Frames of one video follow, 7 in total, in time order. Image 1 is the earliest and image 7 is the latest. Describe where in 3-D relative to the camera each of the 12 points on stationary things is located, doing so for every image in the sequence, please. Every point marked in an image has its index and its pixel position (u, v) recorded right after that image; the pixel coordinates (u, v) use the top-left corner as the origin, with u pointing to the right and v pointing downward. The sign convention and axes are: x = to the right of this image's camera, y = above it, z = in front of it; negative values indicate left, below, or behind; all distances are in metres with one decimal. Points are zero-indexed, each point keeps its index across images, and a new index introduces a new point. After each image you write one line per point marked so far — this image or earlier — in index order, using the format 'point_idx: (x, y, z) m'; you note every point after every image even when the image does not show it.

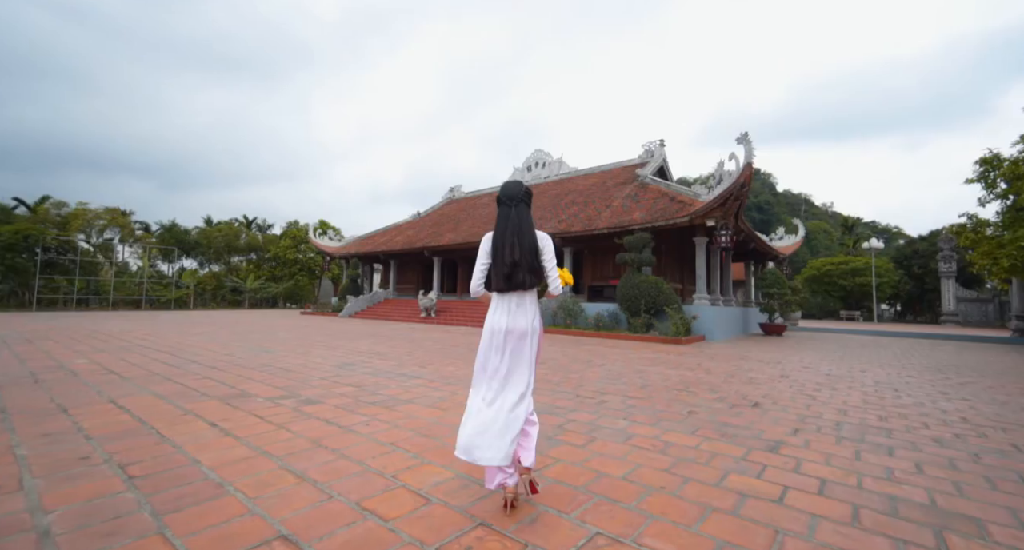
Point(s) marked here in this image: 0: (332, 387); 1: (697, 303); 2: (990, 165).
0: (-1.6, -1.0, +4.0) m
1: (+4.6, -0.7, +11.0) m
2: (+13.3, +3.1, +12.3) m
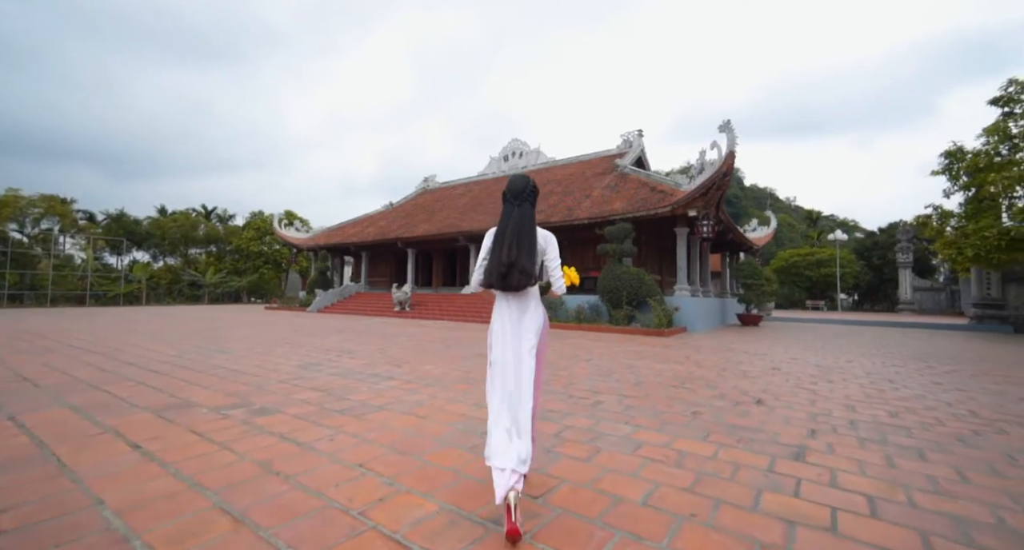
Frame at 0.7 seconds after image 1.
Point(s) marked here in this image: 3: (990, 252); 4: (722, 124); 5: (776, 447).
0: (-1.8, -0.9, +3.5) m
1: (+4.1, -0.5, +10.9) m
2: (+12.7, +3.4, +12.6) m
3: (+11.9, +0.6, +10.9) m
4: (+4.7, +3.4, +9.9) m
5: (+1.5, -1.0, +2.4) m
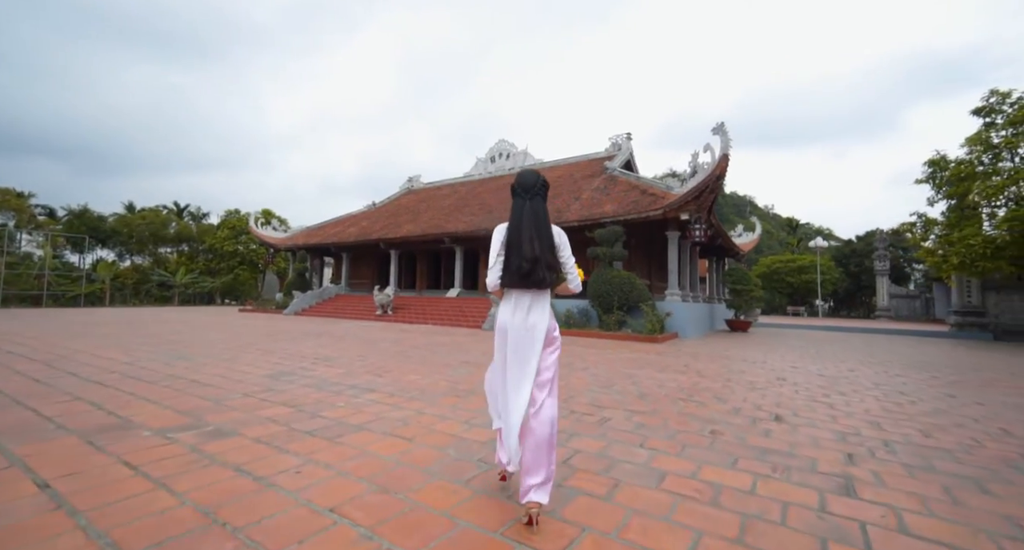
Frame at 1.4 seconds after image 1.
0: (-1.8, -0.9, +3.1) m
1: (+3.8, -0.6, +10.6) m
2: (+12.3, +3.2, +12.8) m
3: (+11.6, +0.4, +11.0) m
4: (+4.5, +3.3, +9.8) m
5: (+1.5, -1.0, +2.1) m
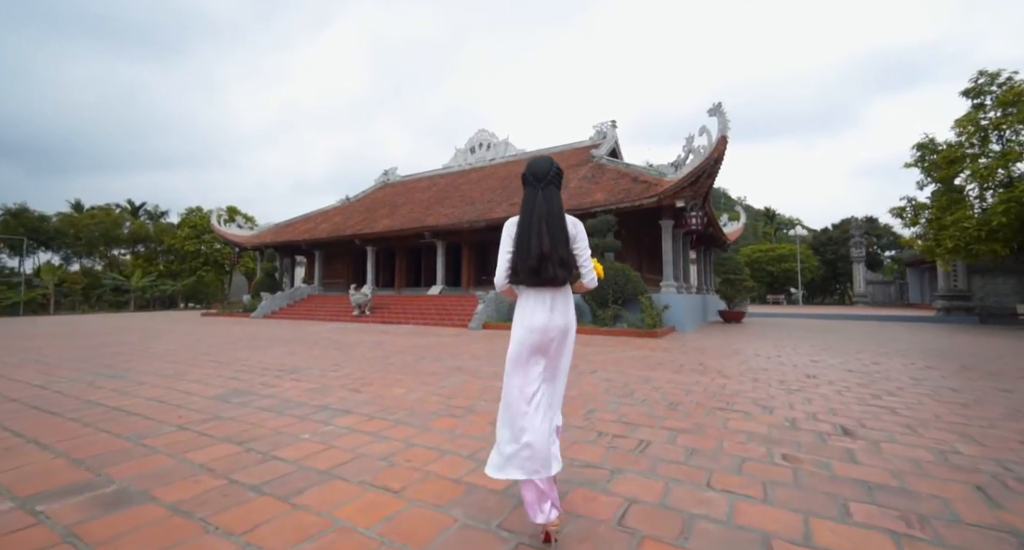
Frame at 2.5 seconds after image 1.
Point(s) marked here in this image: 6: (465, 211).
0: (-1.7, -0.9, +2.4) m
1: (+3.5, -0.4, +10.1) m
2: (+11.8, +3.6, +12.6) m
3: (+11.2, +0.8, +10.8) m
4: (+4.2, +3.5, +9.3) m
5: (+1.6, -0.9, +1.5) m
6: (-1.5, +2.0, +13.9) m
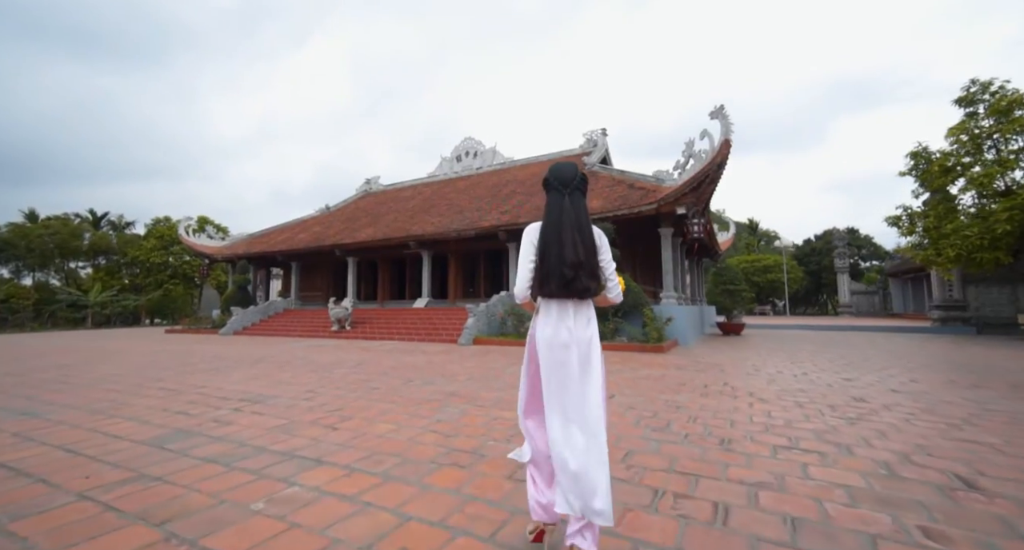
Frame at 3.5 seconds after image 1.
0: (-1.6, -1.0, +1.6) m
1: (+3.3, -0.6, +9.6) m
2: (+11.5, +3.3, +12.5) m
3: (+11.0, +0.6, +10.6) m
4: (+4.0, +3.3, +8.9) m
5: (+1.8, -0.9, +0.9) m
6: (-1.8, +1.7, +13.3) m
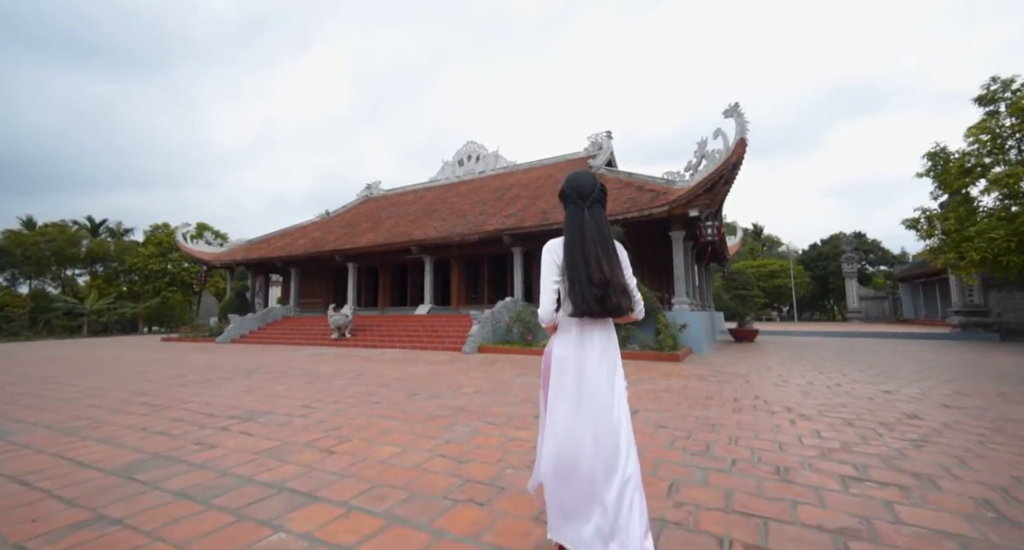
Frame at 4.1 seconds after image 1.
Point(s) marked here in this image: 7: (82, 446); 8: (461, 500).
0: (-1.4, -1.0, +1.2) m
1: (+3.5, -0.7, +9.2) m
2: (+11.7, +3.2, +12.2) m
3: (+11.2, +0.5, +10.2) m
4: (+4.2, +3.2, +8.5) m
5: (+1.9, -0.9, +0.5) m
6: (-1.7, +1.5, +12.9) m
7: (-2.9, -1.1, +3.0) m
8: (-0.2, -1.1, +2.1) m
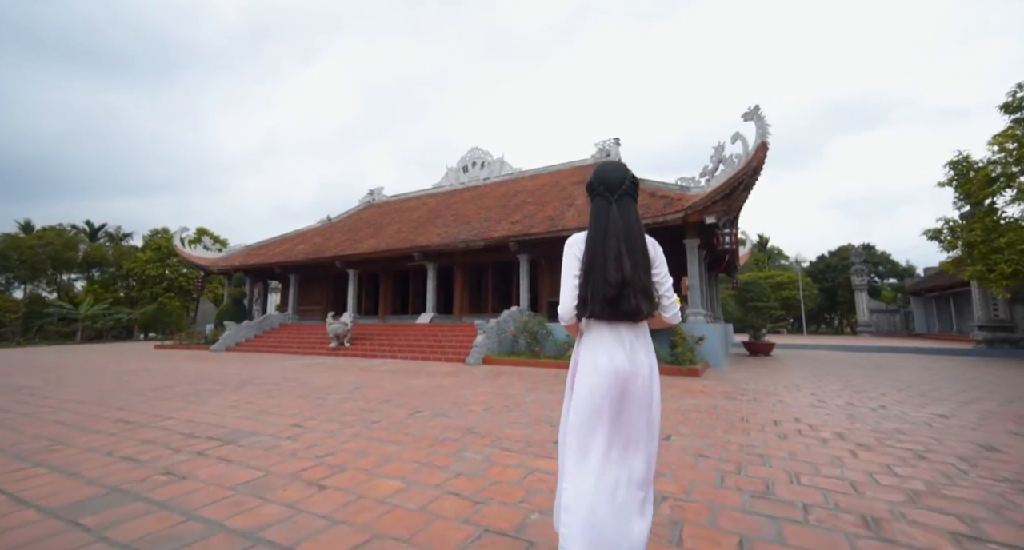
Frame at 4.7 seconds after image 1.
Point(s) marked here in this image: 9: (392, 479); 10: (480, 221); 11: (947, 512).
0: (-1.3, -0.9, +0.8) m
1: (+3.6, -0.9, +8.8) m
2: (+11.9, +2.9, +11.8) m
3: (+11.3, +0.2, +9.8) m
4: (+4.4, +3.0, +8.2) m
5: (+2.0, -0.9, +0.1) m
6: (-1.5, +1.3, +12.5) m
7: (-2.8, -1.1, +2.5) m
8: (-0.1, -1.1, +1.7) m
9: (-0.7, -1.2, +2.6) m
10: (-0.9, +1.6, +13.0) m
11: (+2.1, -1.1, +2.1) m
